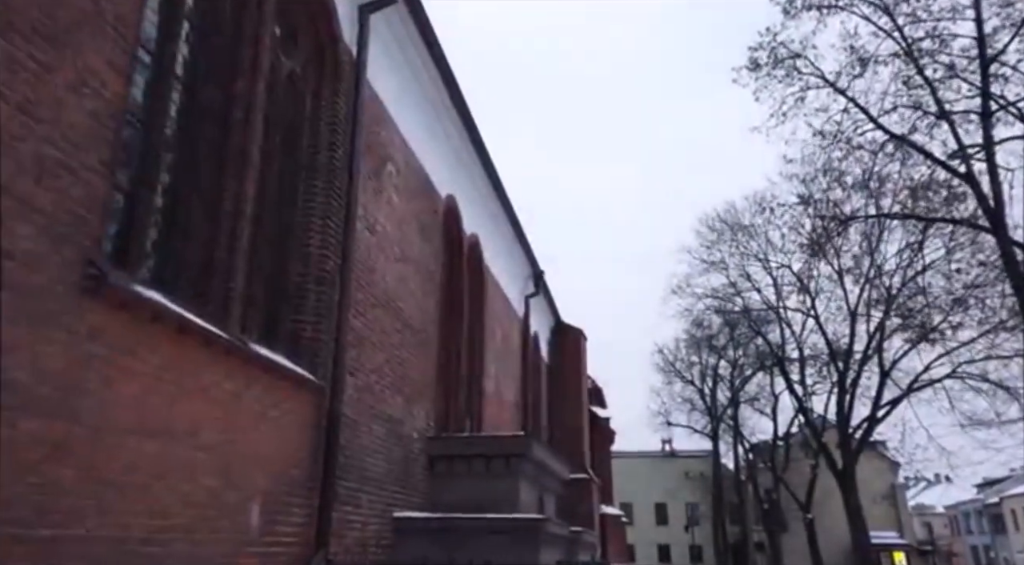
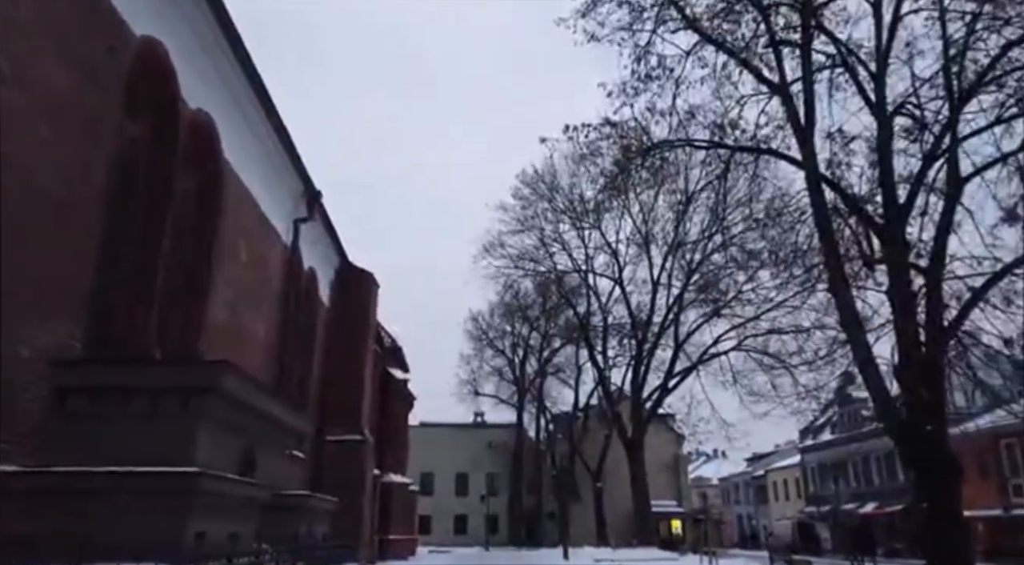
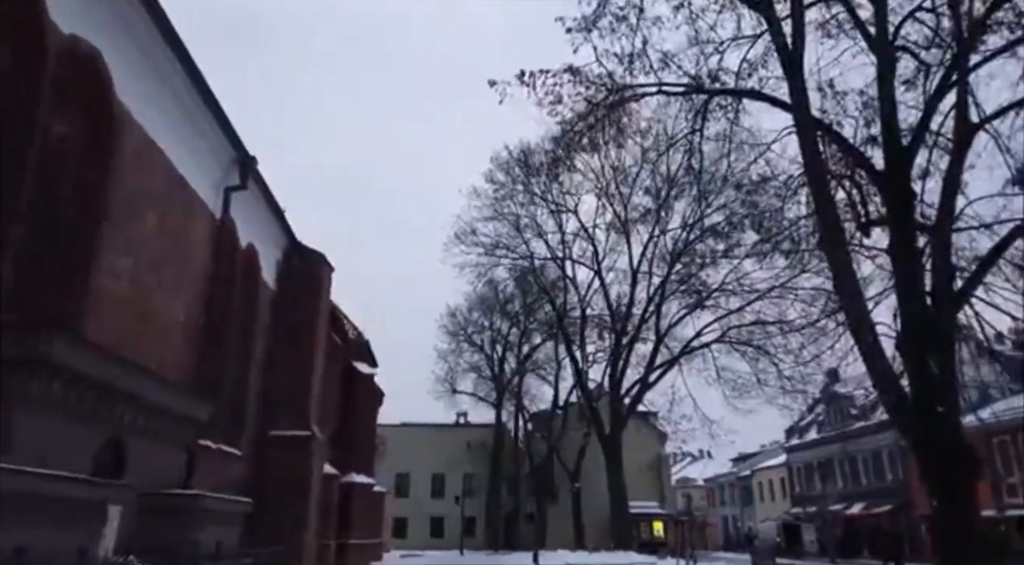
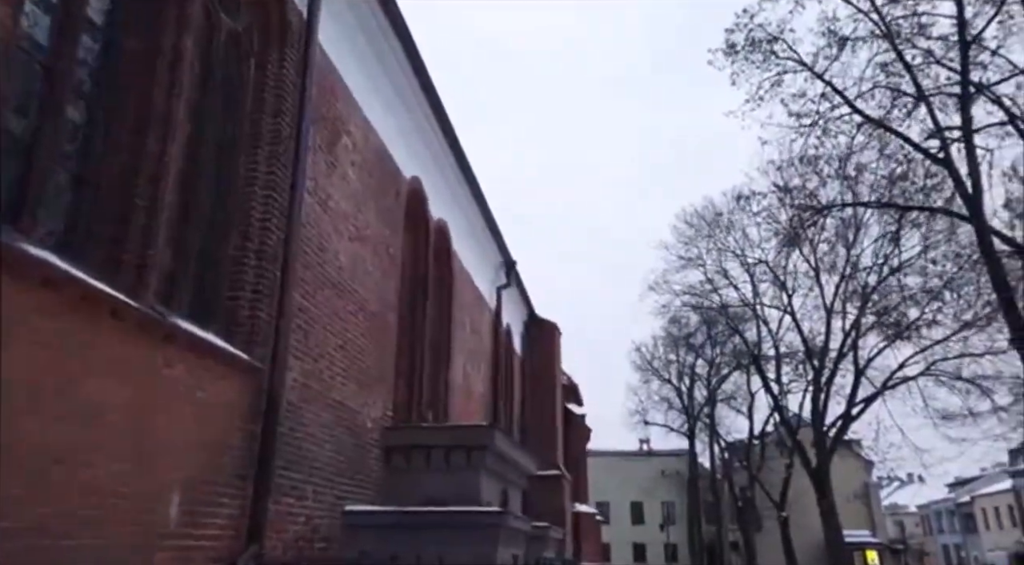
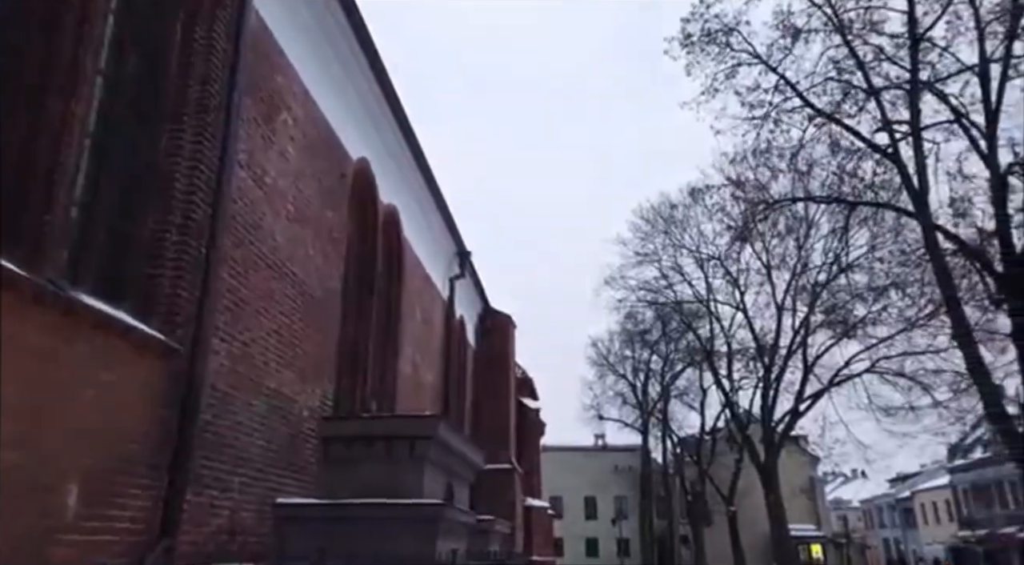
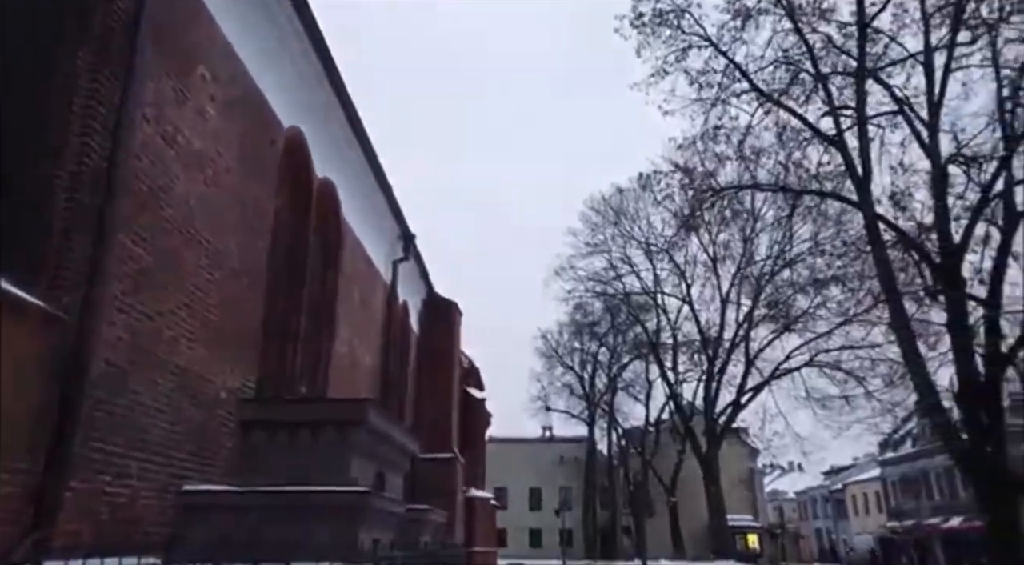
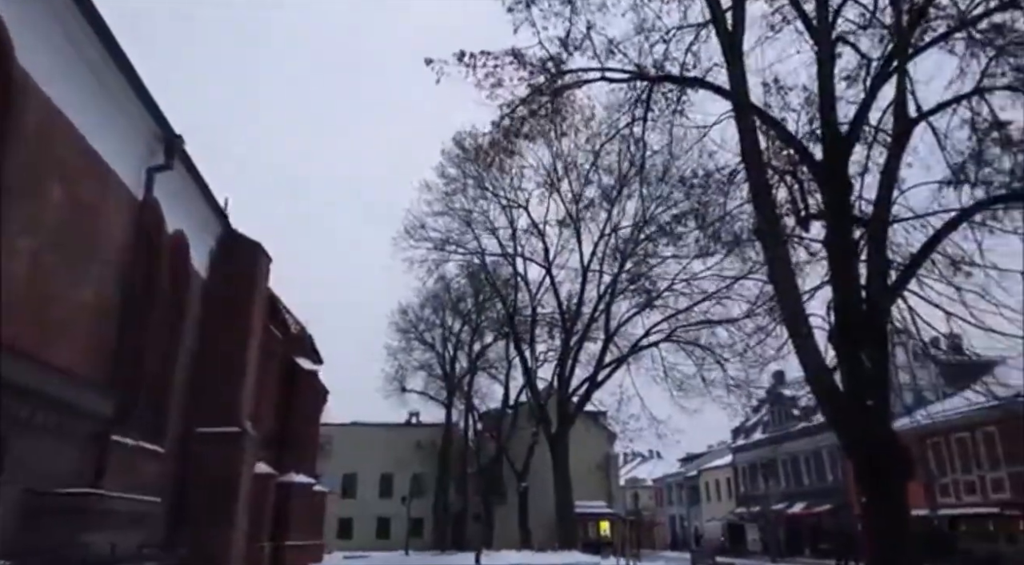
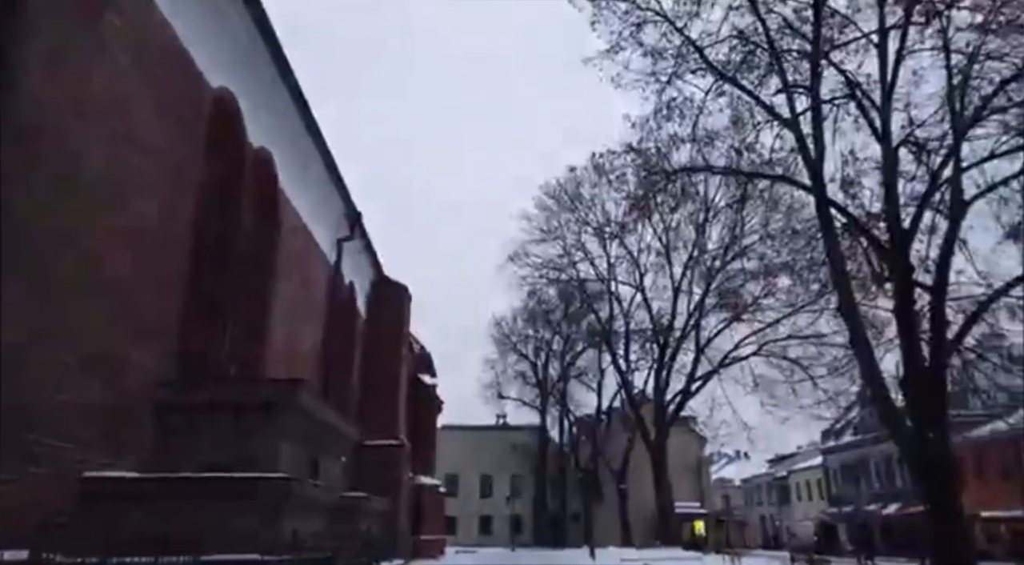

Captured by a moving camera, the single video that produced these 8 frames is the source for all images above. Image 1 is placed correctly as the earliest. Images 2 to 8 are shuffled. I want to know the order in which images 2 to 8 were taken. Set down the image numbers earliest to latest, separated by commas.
4, 5, 6, 8, 2, 3, 7
